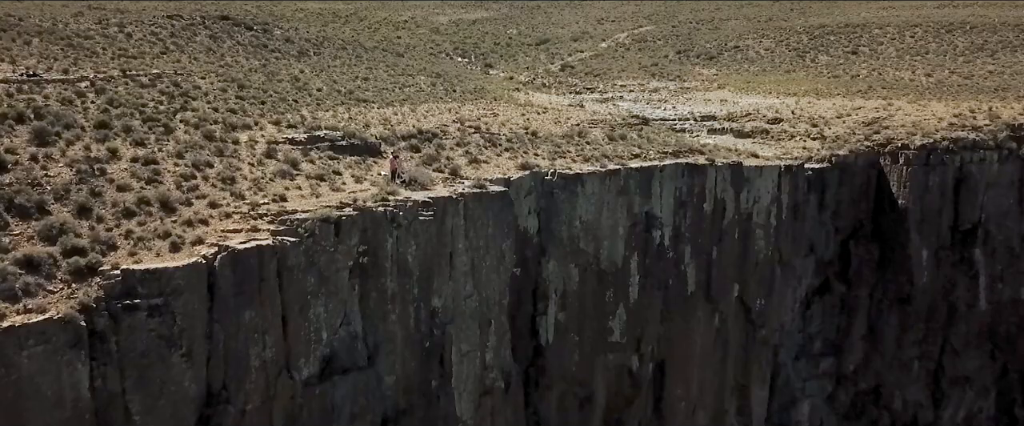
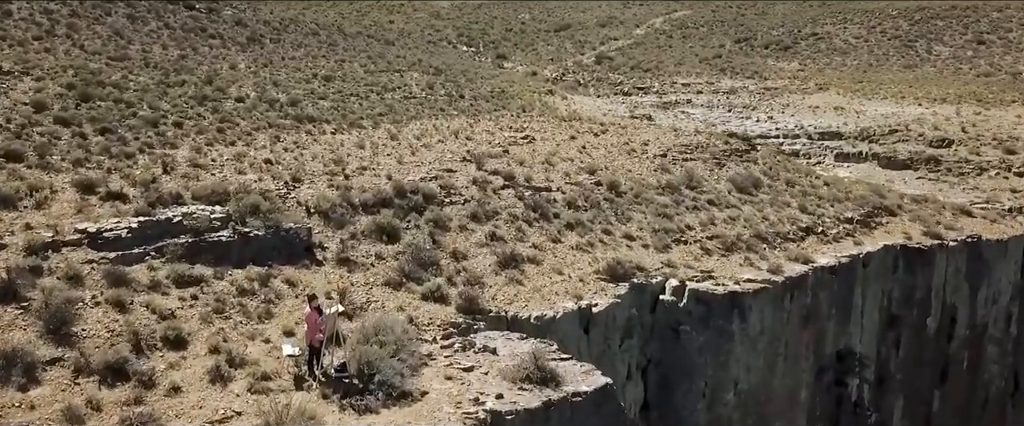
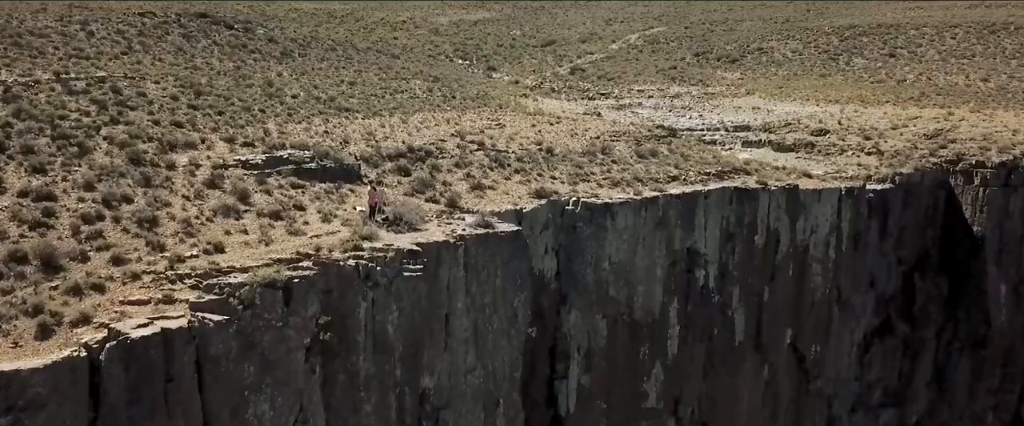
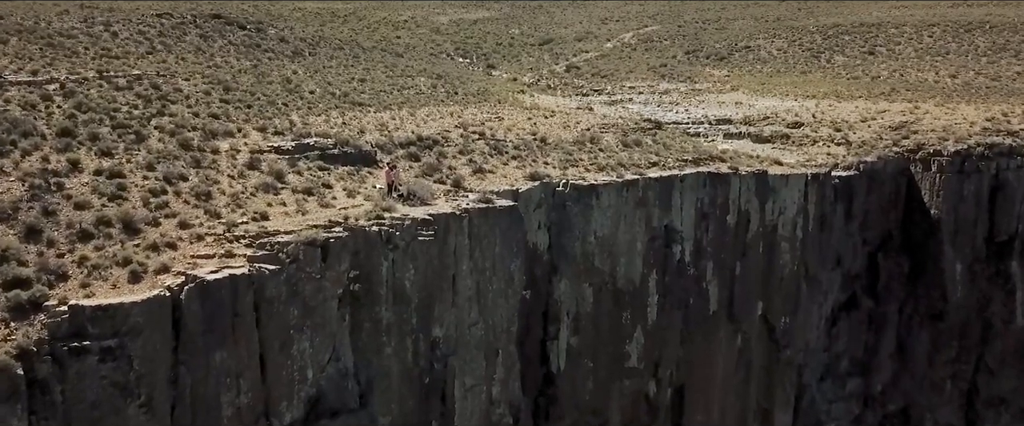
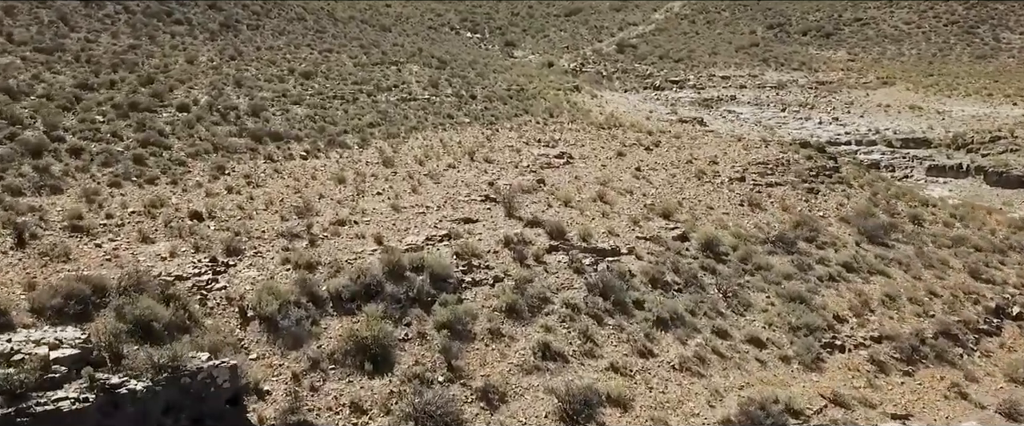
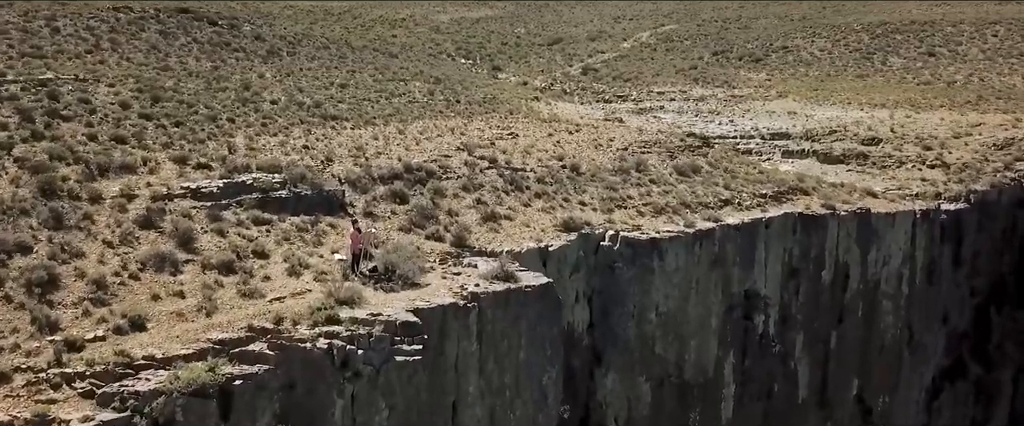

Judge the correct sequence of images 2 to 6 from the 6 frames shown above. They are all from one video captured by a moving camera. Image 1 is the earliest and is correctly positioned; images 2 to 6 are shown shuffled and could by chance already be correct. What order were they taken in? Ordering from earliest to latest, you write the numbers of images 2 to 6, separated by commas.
4, 3, 6, 2, 5
